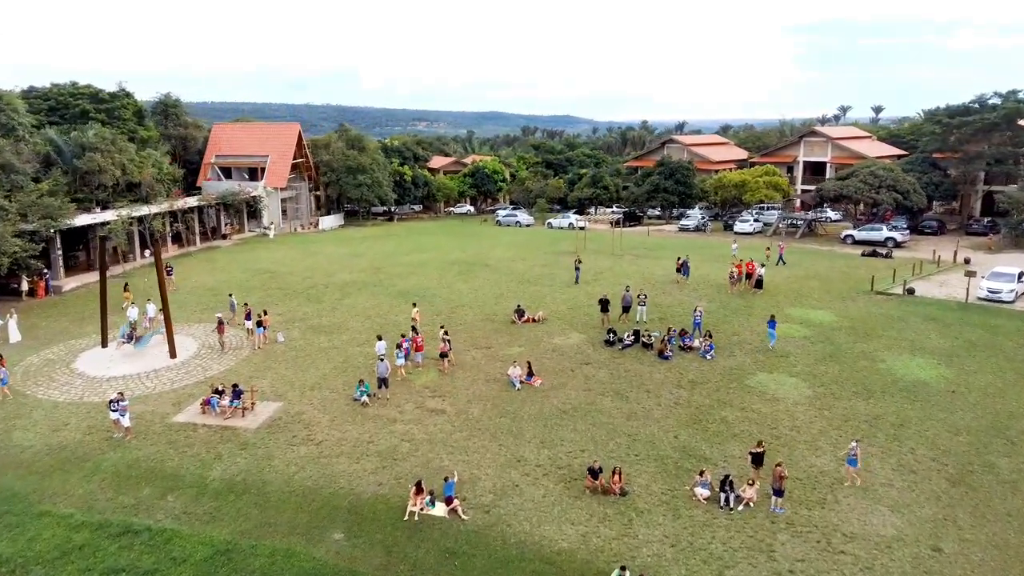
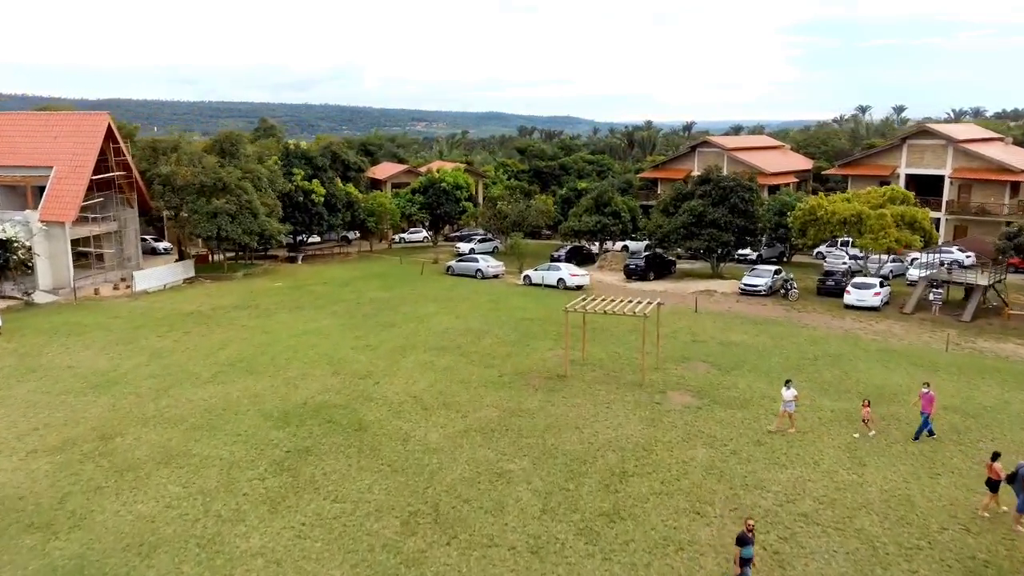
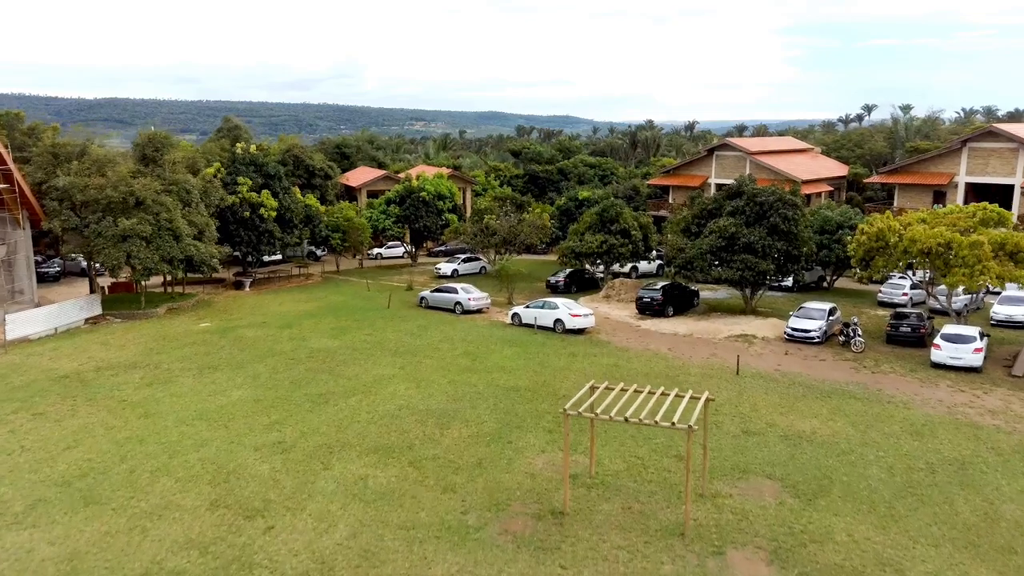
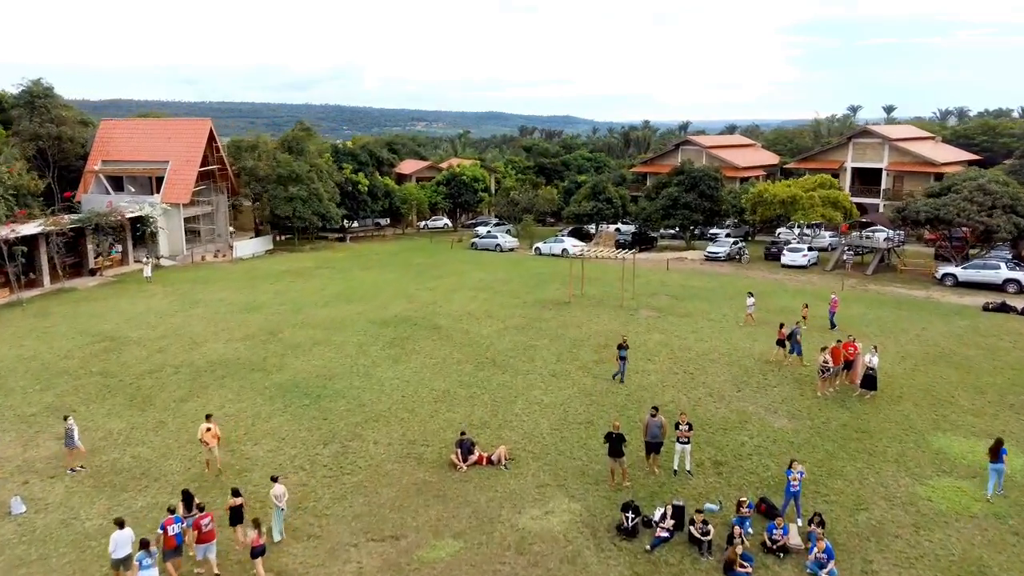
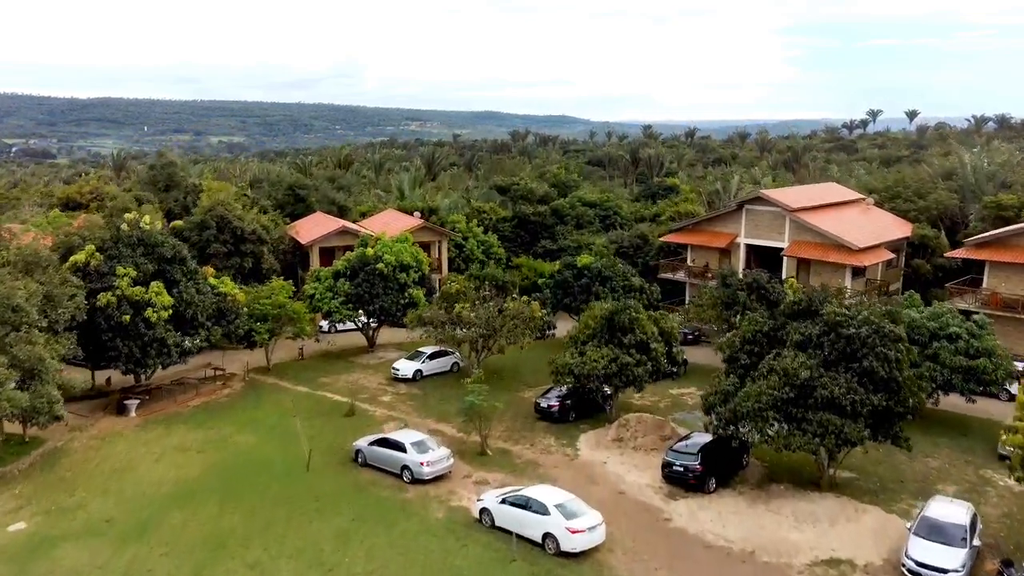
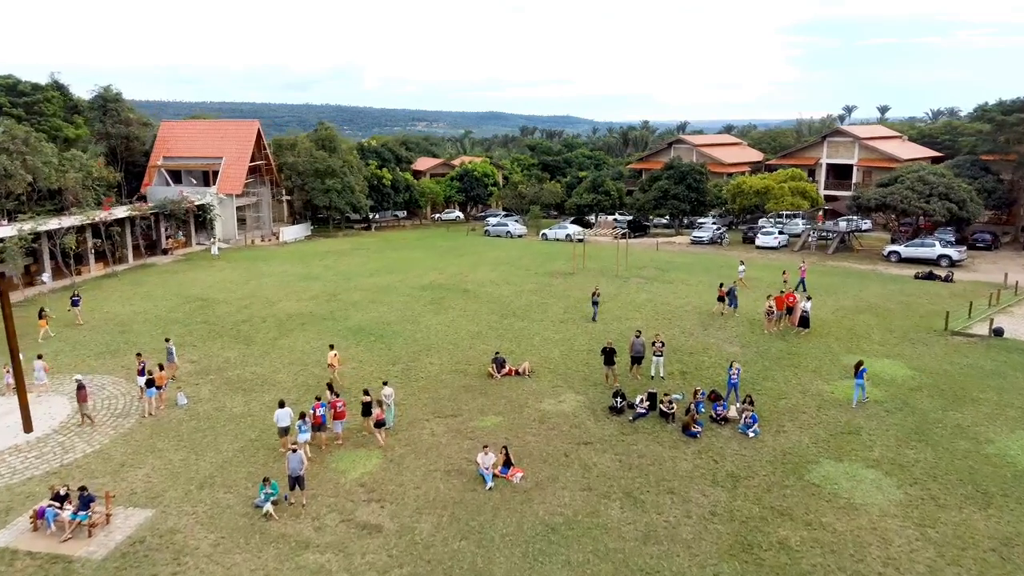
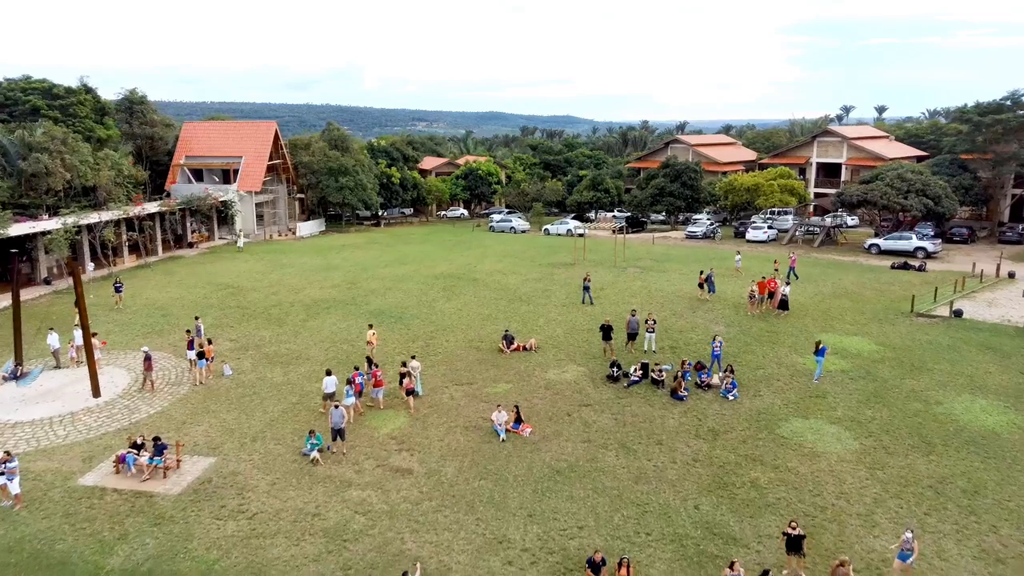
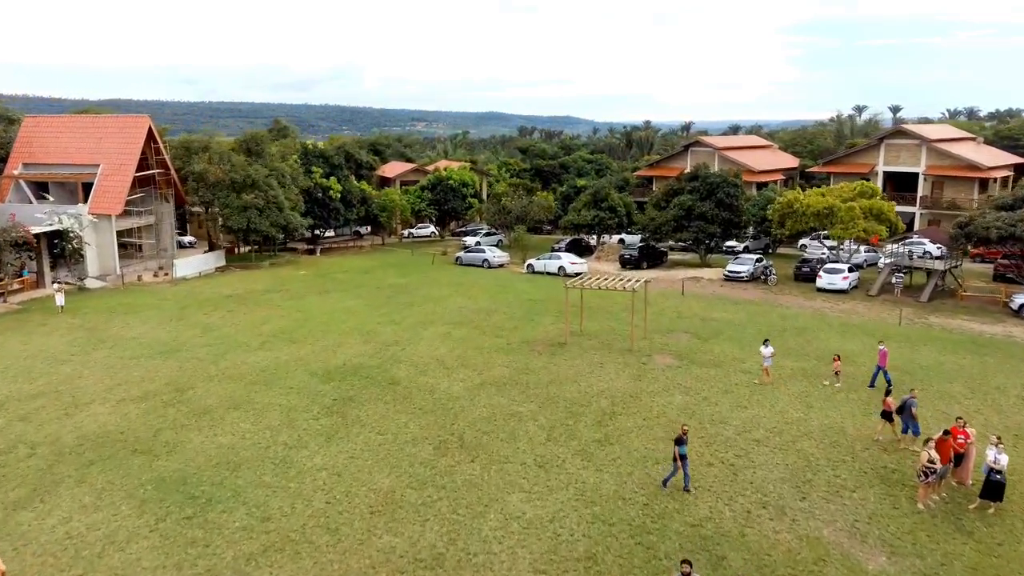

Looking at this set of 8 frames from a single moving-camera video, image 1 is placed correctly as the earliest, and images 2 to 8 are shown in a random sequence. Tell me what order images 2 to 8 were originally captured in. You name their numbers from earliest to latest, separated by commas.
7, 6, 4, 8, 2, 3, 5
